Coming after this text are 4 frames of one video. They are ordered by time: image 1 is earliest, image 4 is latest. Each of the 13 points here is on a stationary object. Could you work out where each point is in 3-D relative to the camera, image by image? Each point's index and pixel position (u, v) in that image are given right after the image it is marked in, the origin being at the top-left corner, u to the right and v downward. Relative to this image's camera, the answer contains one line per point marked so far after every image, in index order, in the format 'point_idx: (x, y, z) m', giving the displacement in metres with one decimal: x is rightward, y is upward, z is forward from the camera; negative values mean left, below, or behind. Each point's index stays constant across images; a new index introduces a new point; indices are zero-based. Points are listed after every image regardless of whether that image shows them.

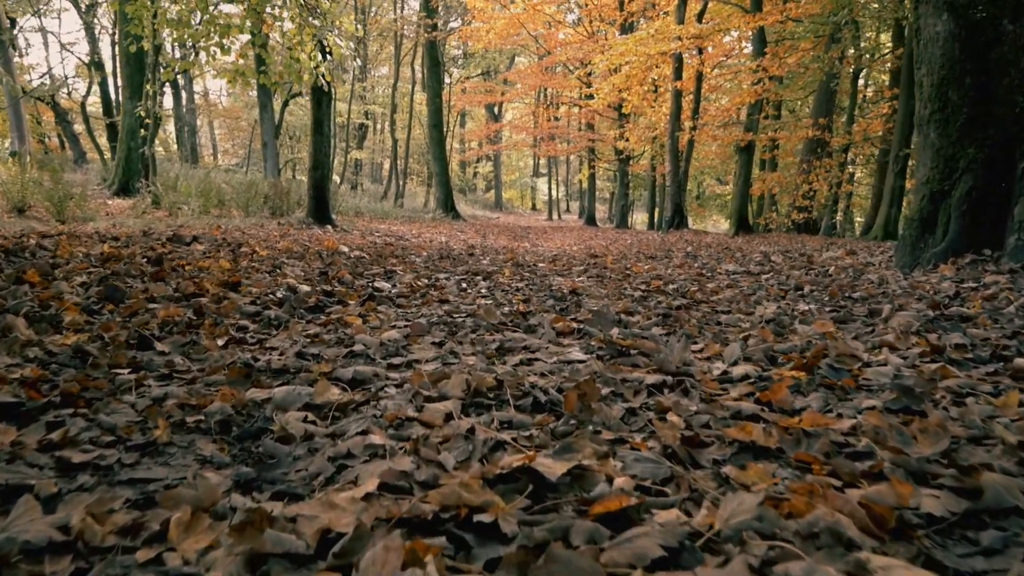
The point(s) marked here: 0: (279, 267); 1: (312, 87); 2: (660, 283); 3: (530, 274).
0: (-1.4, +0.1, +5.0) m
1: (-2.3, +2.4, +9.9) m
2: (+0.9, 0.0, +5.0) m
3: (+0.1, +0.1, +5.5) m
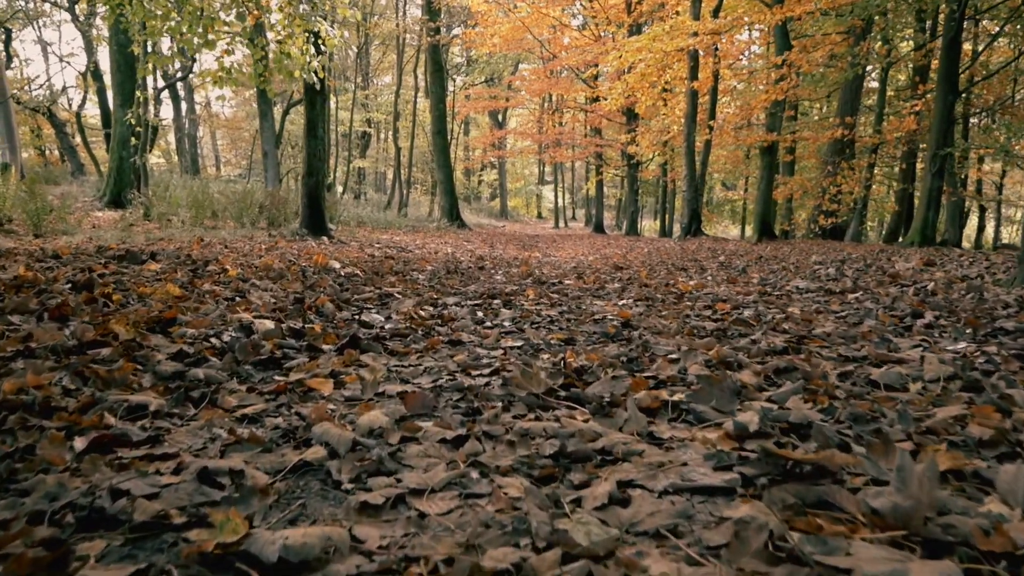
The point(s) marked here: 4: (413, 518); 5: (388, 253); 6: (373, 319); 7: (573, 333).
0: (-1.3, 0.0, +4.0) m
1: (-2.2, +2.2, +8.9) m
2: (+1.0, -0.1, +3.9) m
3: (+0.3, 0.0, +4.5) m
4: (-0.1, -0.3, +1.2) m
5: (-1.3, +0.4, +8.4) m
6: (-0.5, -0.1, +3.2) m
7: (+0.2, -0.2, +3.0) m
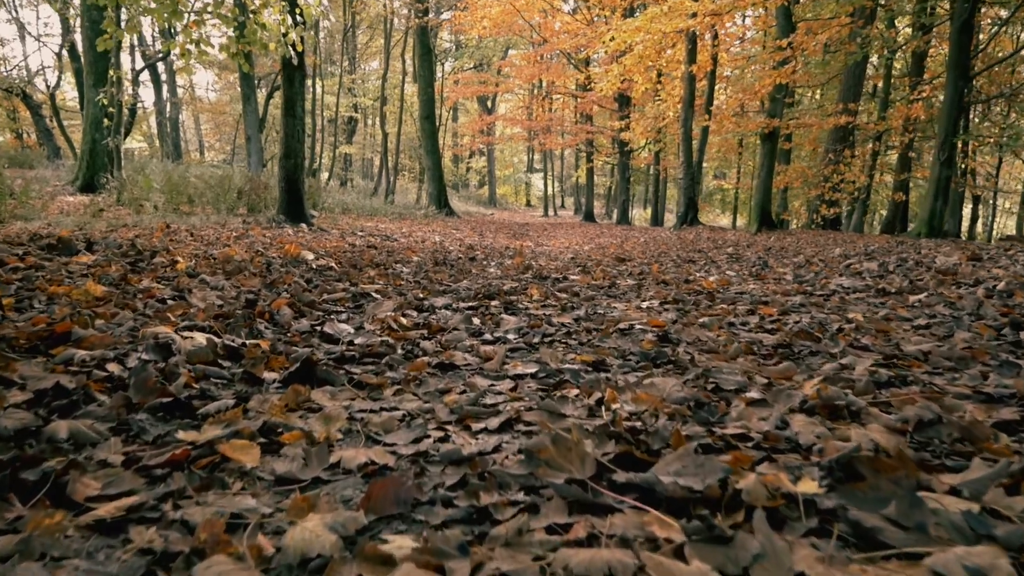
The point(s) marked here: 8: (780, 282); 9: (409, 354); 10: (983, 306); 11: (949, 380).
0: (-1.3, 0.0, +3.3) m
1: (-2.3, +2.2, +8.1) m
2: (+1.0, -0.1, +3.2) m
3: (+0.3, 0.0, +3.8) m
4: (-0.1, -0.4, +0.5) m
5: (-1.3, +0.4, +7.7) m
6: (-0.5, -0.1, +2.5) m
7: (+0.2, -0.2, +2.3) m
8: (+1.5, 0.0, +4.7) m
9: (-0.3, -0.2, +2.2) m
10: (+1.8, -0.1, +3.3) m
11: (+1.1, -0.2, +2.0) m
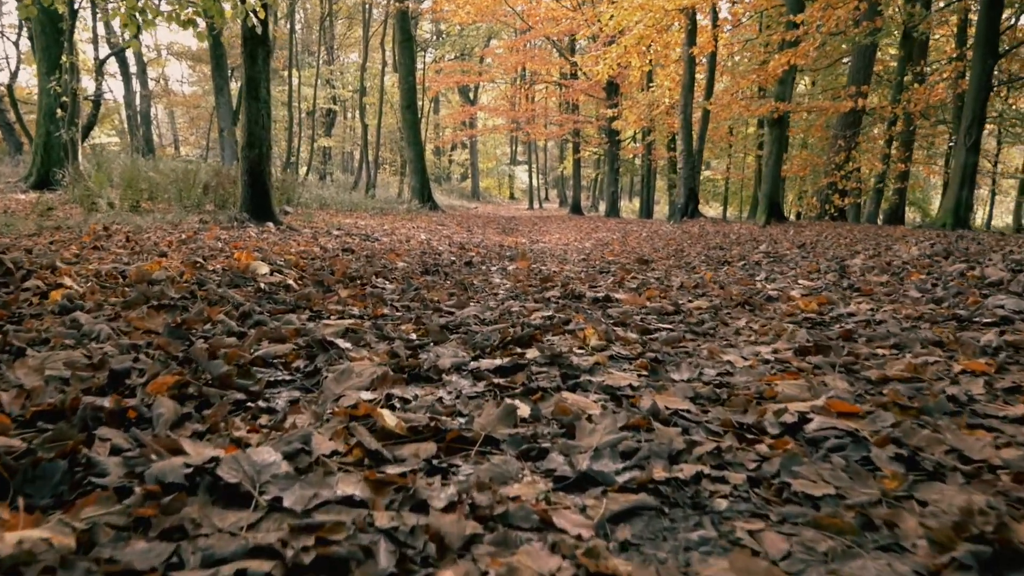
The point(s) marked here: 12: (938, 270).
0: (-1.1, -0.1, +2.0) m
1: (-2.3, +2.1, +6.8) m
2: (+1.2, -0.2, +2.0) m
3: (+0.4, -0.1, +2.5) m
4: (+0.1, -0.5, -0.8) m
5: (-1.3, +0.3, +6.4) m
6: (-0.4, -0.3, +1.2) m
7: (+0.4, -0.3, +1.0) m
8: (+1.6, -0.1, +3.4) m
9: (-0.1, -0.3, +0.9) m
10: (+2.0, -0.2, +2.0) m
11: (+1.2, -0.3, +0.8) m
12: (+2.4, +0.1, +4.6) m
